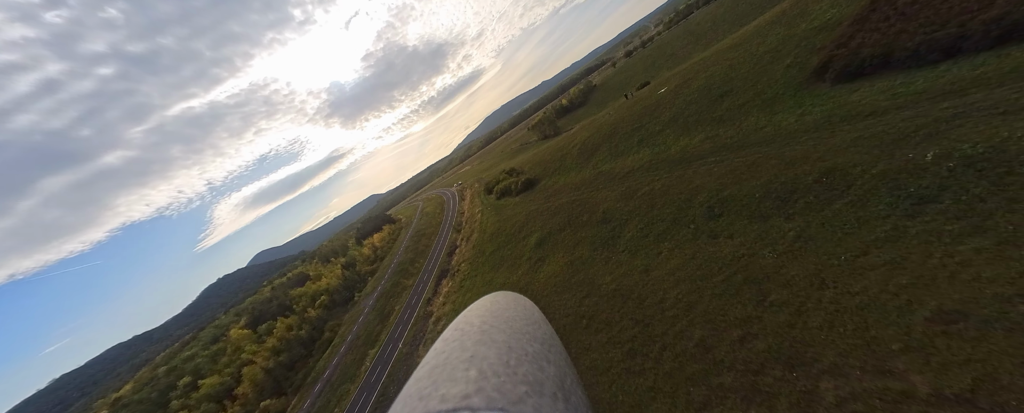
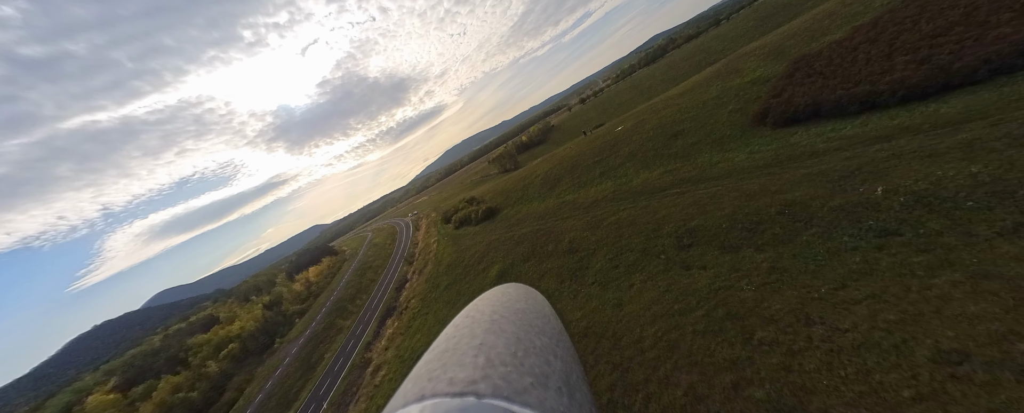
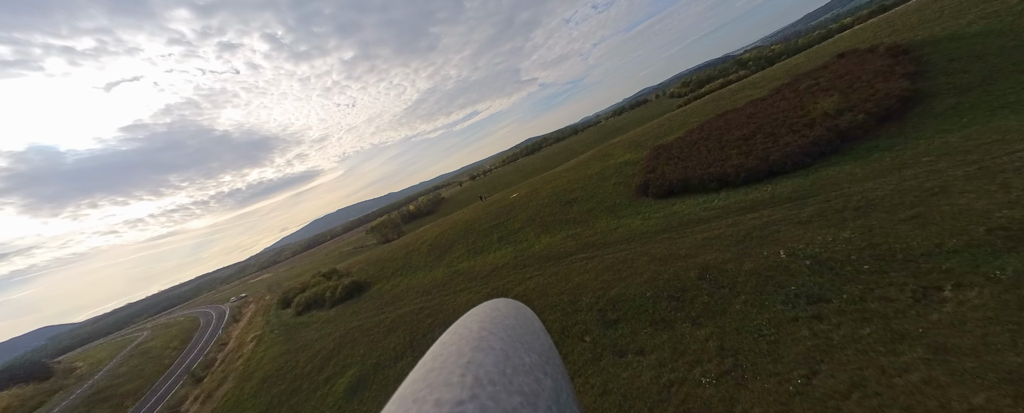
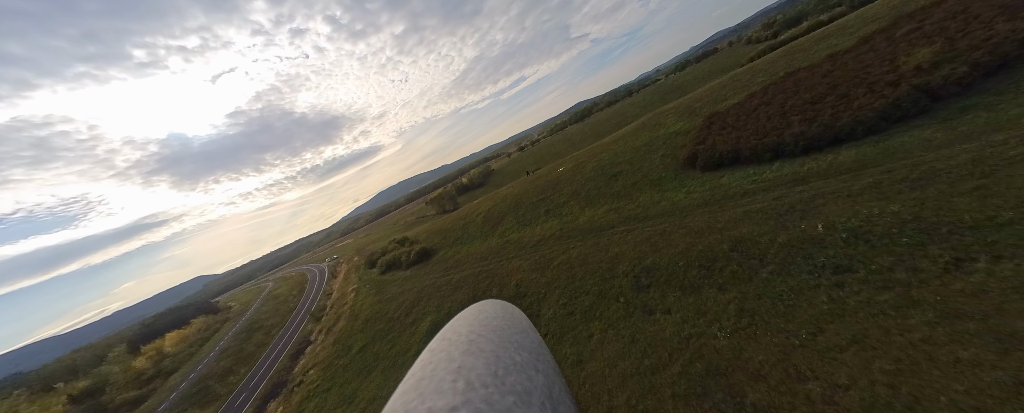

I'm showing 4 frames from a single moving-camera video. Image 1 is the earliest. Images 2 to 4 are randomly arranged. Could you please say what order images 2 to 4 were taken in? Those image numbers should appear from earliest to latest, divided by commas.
2, 4, 3
